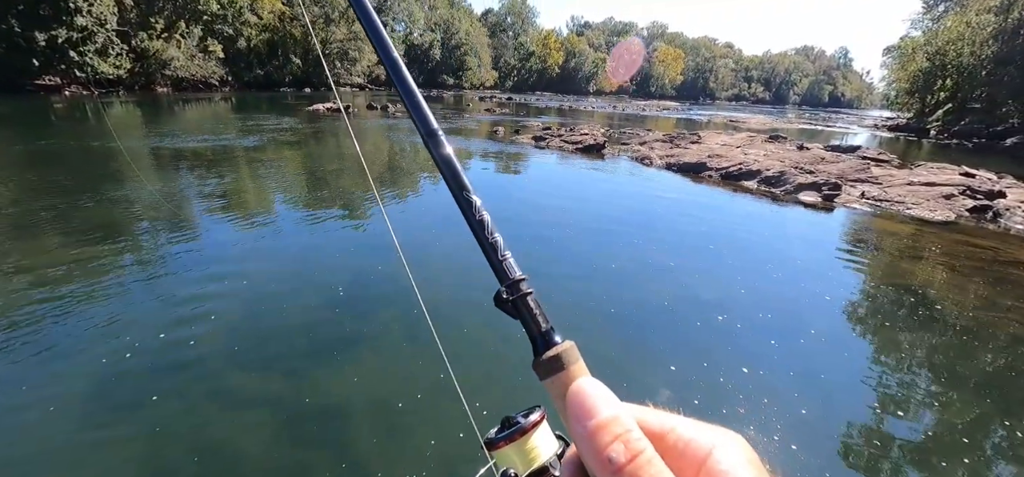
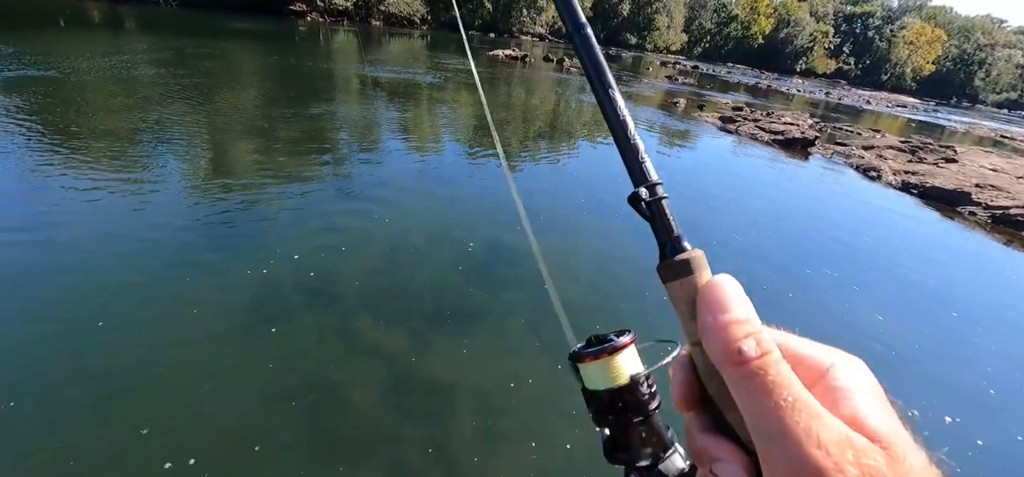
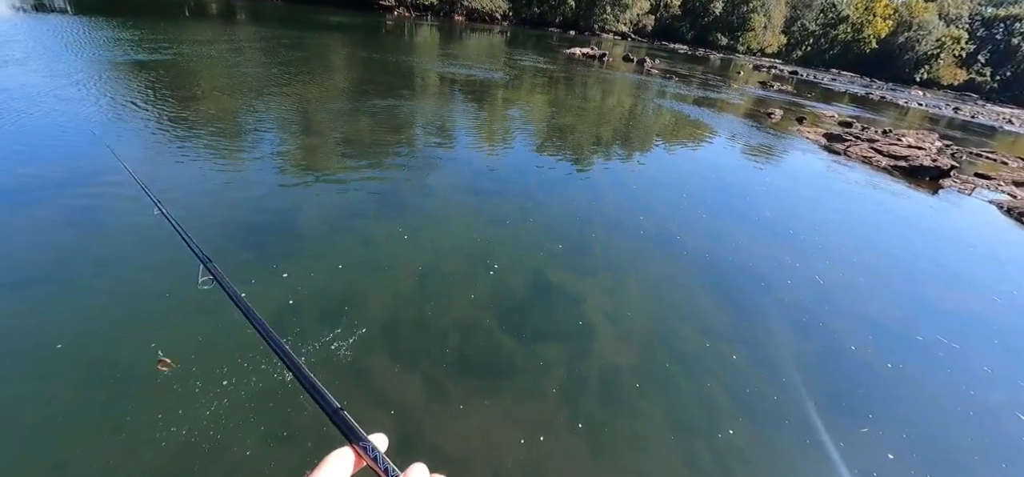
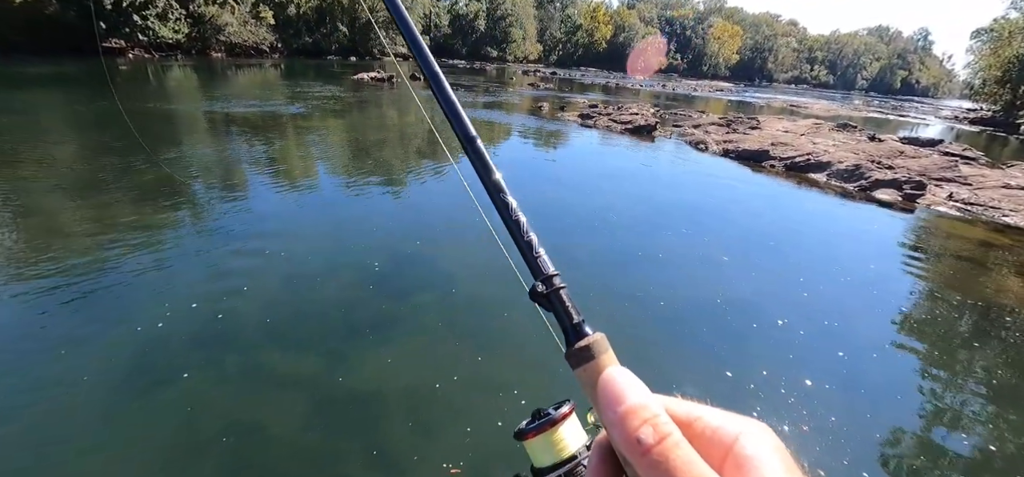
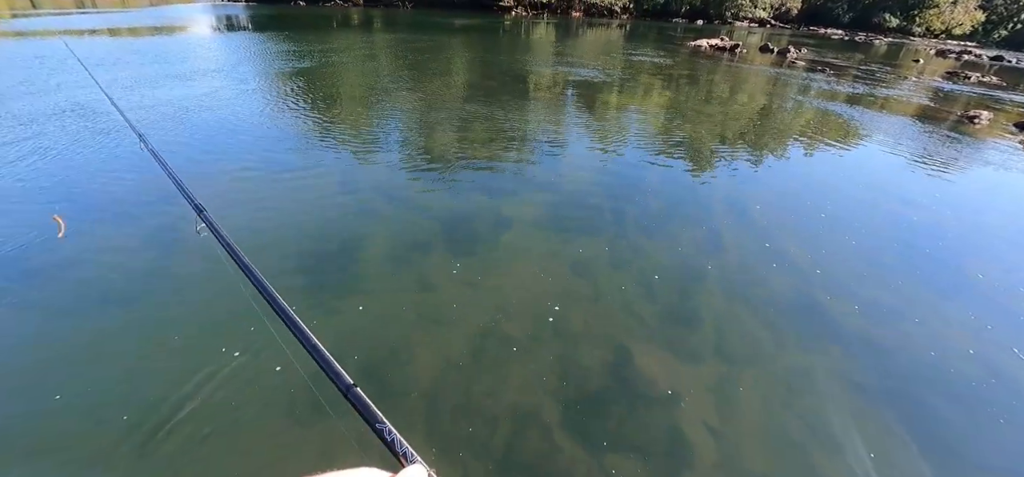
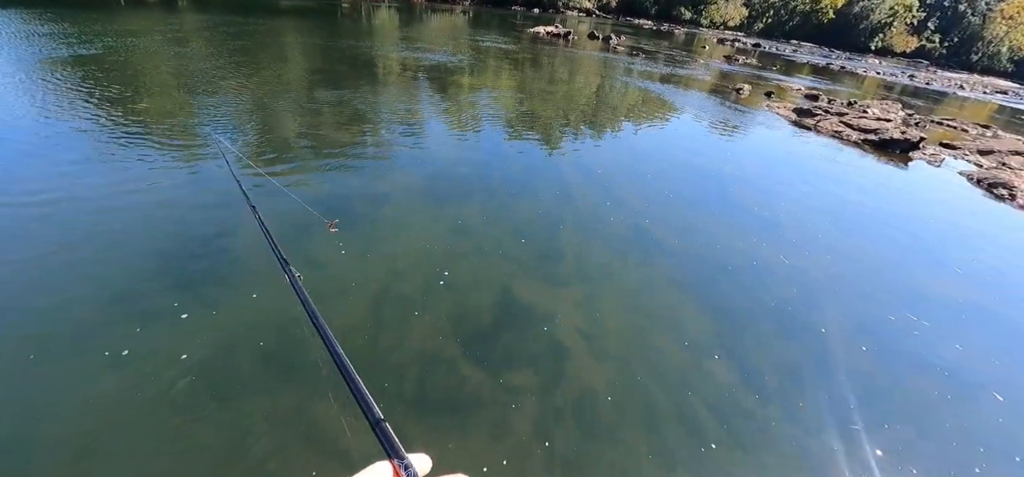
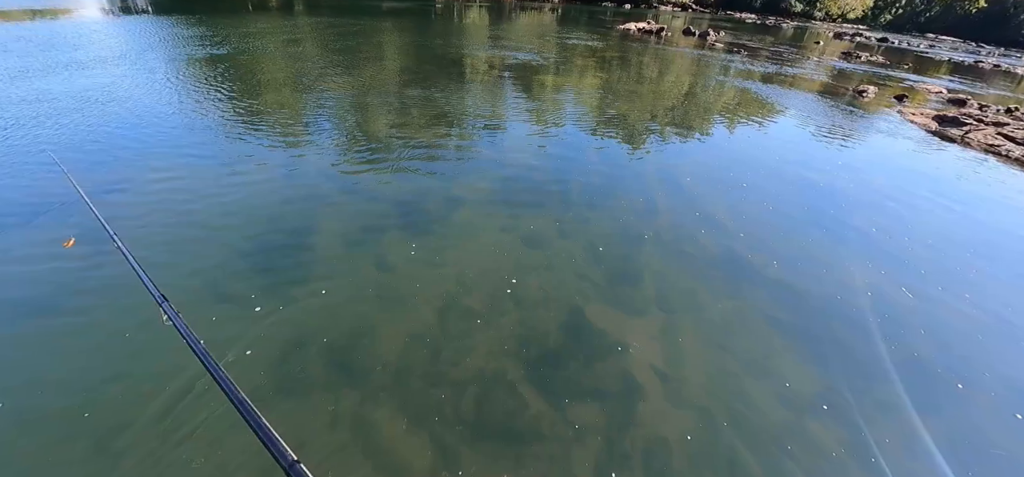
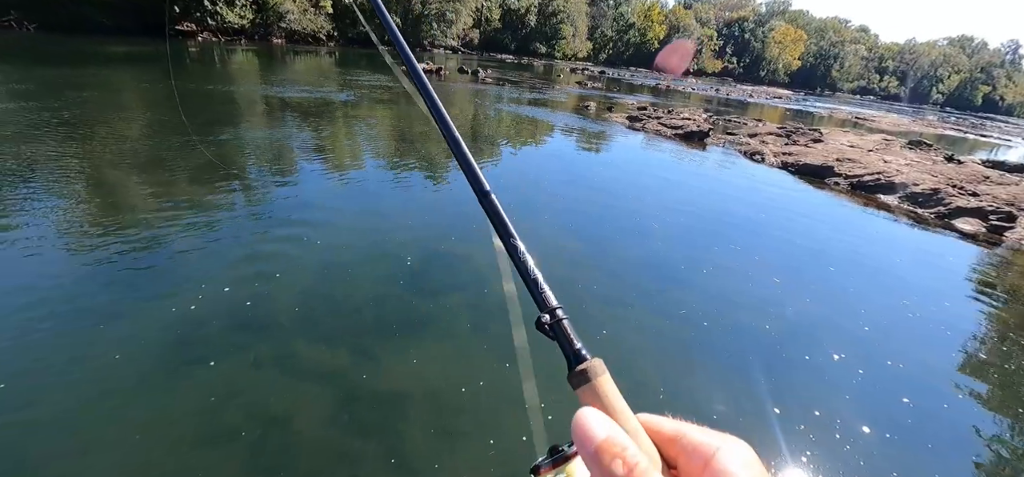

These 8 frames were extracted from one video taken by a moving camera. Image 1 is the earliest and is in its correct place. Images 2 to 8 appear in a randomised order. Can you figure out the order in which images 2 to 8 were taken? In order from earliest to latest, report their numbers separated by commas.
4, 8, 2, 3, 6, 7, 5
